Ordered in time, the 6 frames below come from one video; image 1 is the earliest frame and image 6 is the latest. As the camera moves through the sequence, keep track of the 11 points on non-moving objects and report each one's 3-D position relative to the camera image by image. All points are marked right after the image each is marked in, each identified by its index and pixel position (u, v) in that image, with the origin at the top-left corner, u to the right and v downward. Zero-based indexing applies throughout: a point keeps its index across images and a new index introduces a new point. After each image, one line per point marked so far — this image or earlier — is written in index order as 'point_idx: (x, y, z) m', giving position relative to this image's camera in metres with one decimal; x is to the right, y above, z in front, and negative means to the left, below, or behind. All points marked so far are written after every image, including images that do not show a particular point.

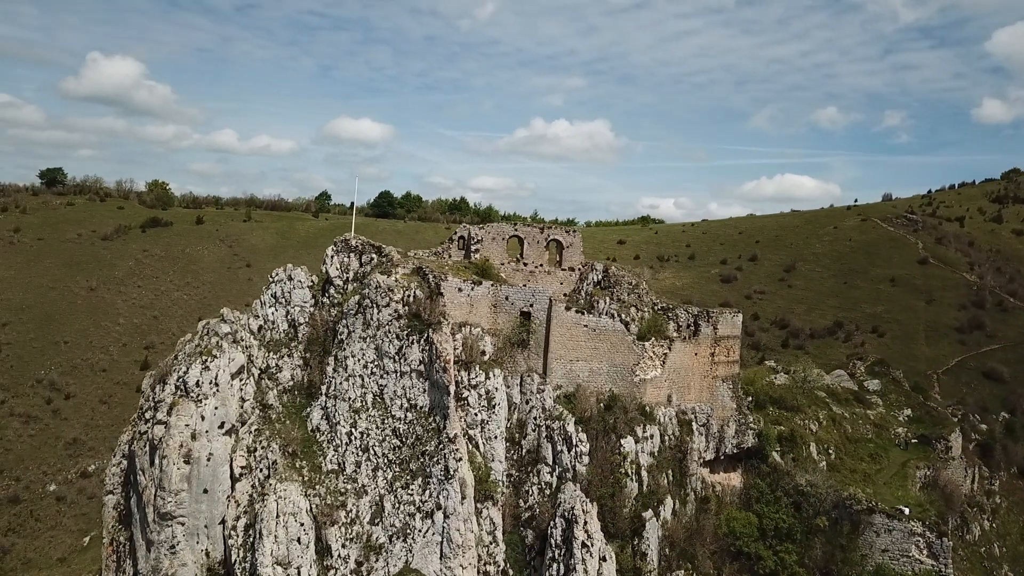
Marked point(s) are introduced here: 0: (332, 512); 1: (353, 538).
0: (-4.4, -5.5, +19.9) m
1: (-3.8, -6.0, +19.6) m
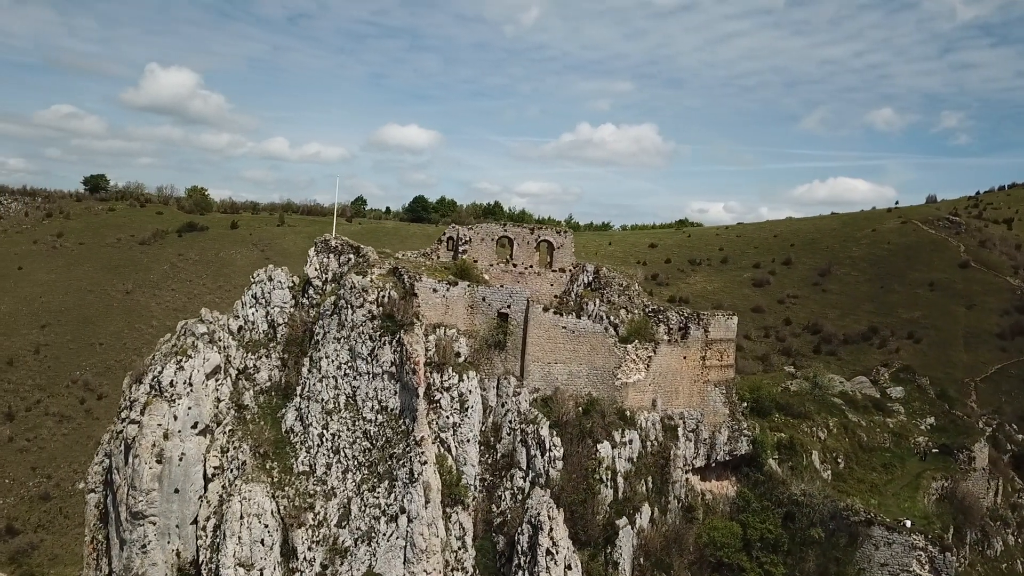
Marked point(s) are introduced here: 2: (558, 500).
0: (-5.2, -5.5, +19.7) m
1: (-4.6, -6.0, +19.3) m
2: (+1.1, -5.2, +19.7) m
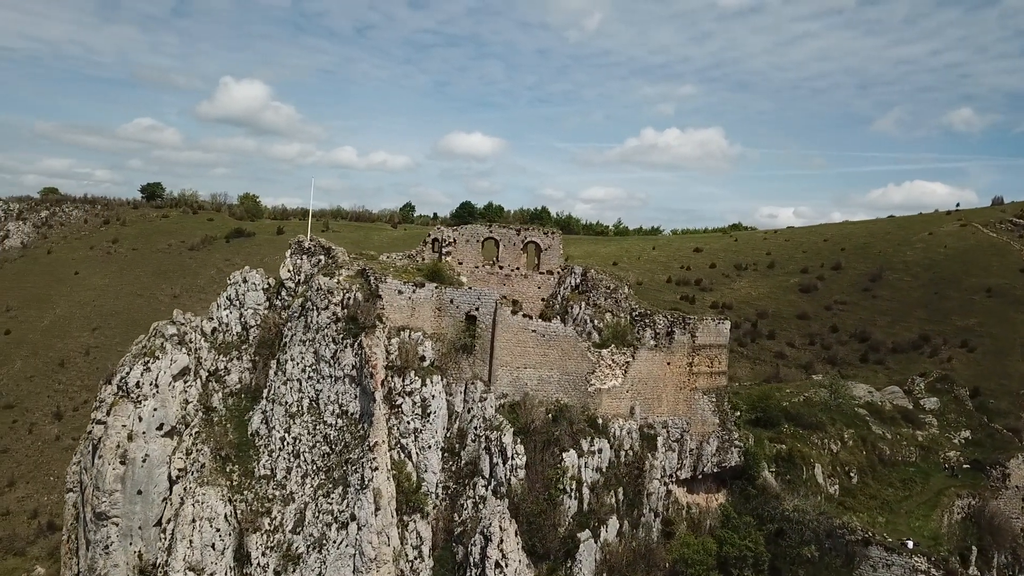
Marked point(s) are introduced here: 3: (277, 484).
0: (-6.1, -5.6, +19.4) m
1: (-5.6, -6.1, +19.0) m
2: (+0.1, -5.2, +18.9) m
3: (-5.8, -4.8, +19.9) m
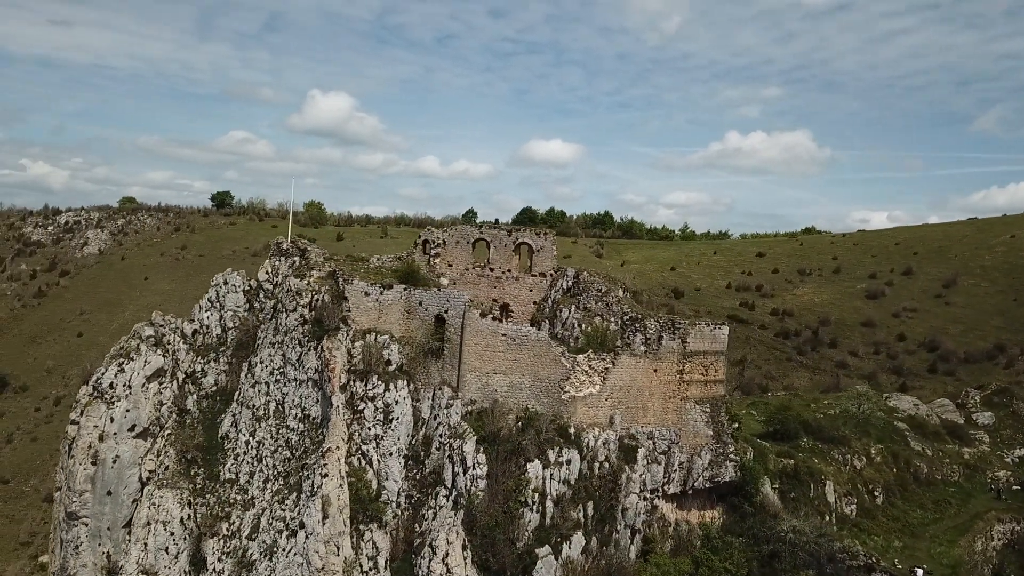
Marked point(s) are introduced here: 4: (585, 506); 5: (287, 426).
0: (-7.0, -5.6, +19.1) m
1: (-6.6, -6.1, +18.7) m
2: (-0.9, -5.3, +18.0) m
3: (-6.6, -4.8, +19.6) m
4: (+1.8, -5.2, +19.2) m
5: (-5.5, -3.4, +19.9) m
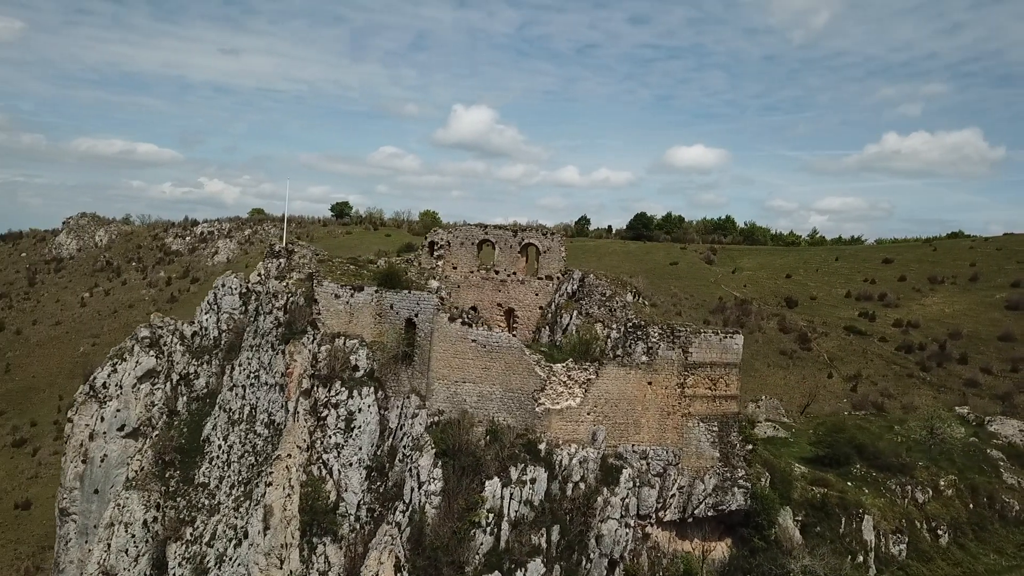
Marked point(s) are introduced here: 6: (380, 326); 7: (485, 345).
0: (-7.8, -5.6, +18.9) m
1: (-7.4, -6.1, +18.3) m
2: (-1.9, -5.3, +16.7) m
3: (-7.3, -4.9, +19.3) m
4: (+0.9, -5.2, +17.5) m
5: (-6.2, -3.4, +19.4) m
6: (-3.2, -0.9, +19.6) m
7: (-0.6, -1.3, +18.7) m
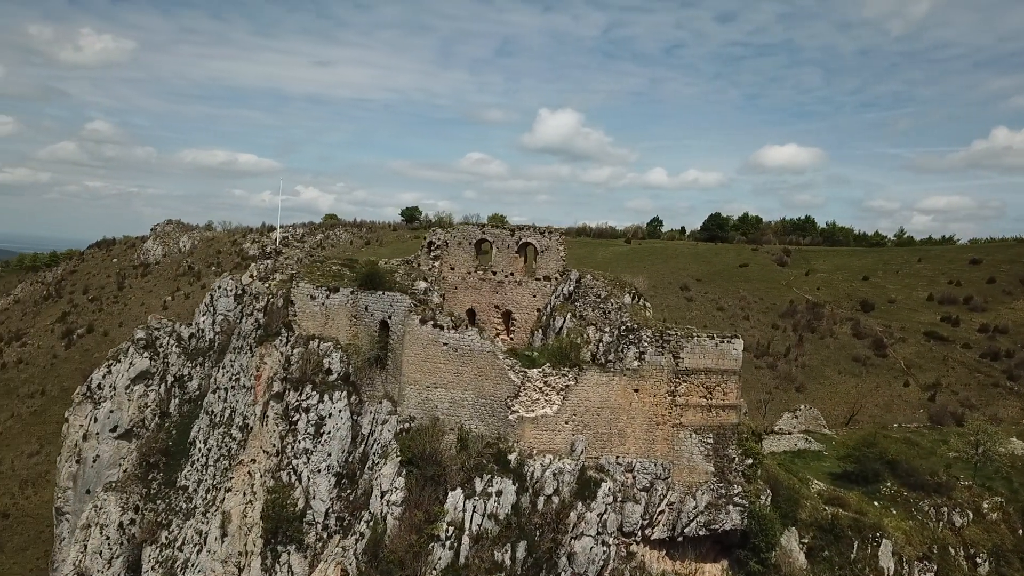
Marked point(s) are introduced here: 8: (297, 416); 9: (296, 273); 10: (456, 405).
0: (-8.3, -5.6, +18.8) m
1: (-8.0, -6.1, +18.2) m
2: (-2.7, -5.3, +16.0) m
3: (-7.8, -4.9, +19.1) m
4: (+0.2, -5.2, +16.4) m
5: (-6.6, -3.5, +19.1) m
6: (-3.6, -0.9, +18.9) m
7: (-1.1, -1.3, +17.8) m
8: (-4.9, -2.8, +18.1) m
9: (-5.3, +0.4, +20.2) m
10: (-1.2, -2.6, +17.8) m
